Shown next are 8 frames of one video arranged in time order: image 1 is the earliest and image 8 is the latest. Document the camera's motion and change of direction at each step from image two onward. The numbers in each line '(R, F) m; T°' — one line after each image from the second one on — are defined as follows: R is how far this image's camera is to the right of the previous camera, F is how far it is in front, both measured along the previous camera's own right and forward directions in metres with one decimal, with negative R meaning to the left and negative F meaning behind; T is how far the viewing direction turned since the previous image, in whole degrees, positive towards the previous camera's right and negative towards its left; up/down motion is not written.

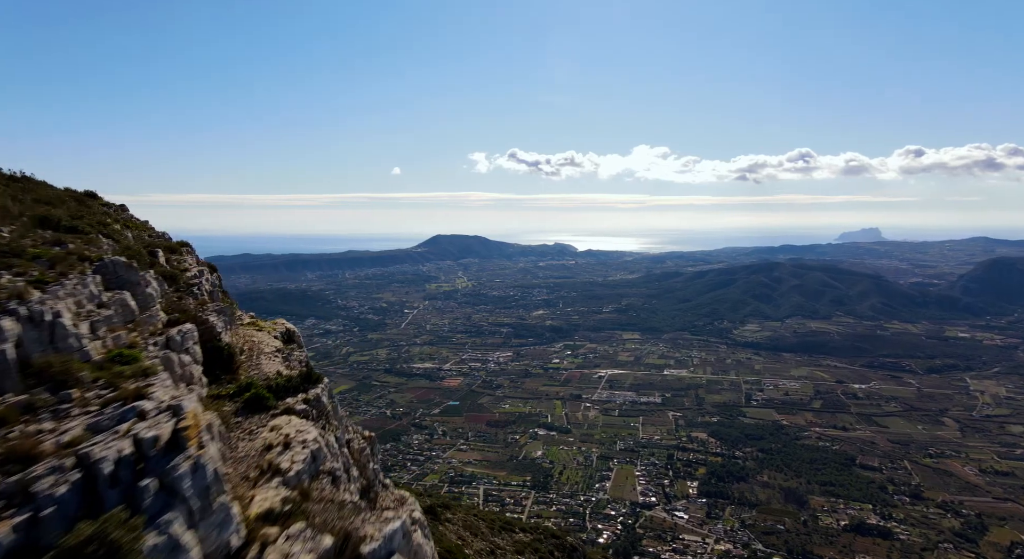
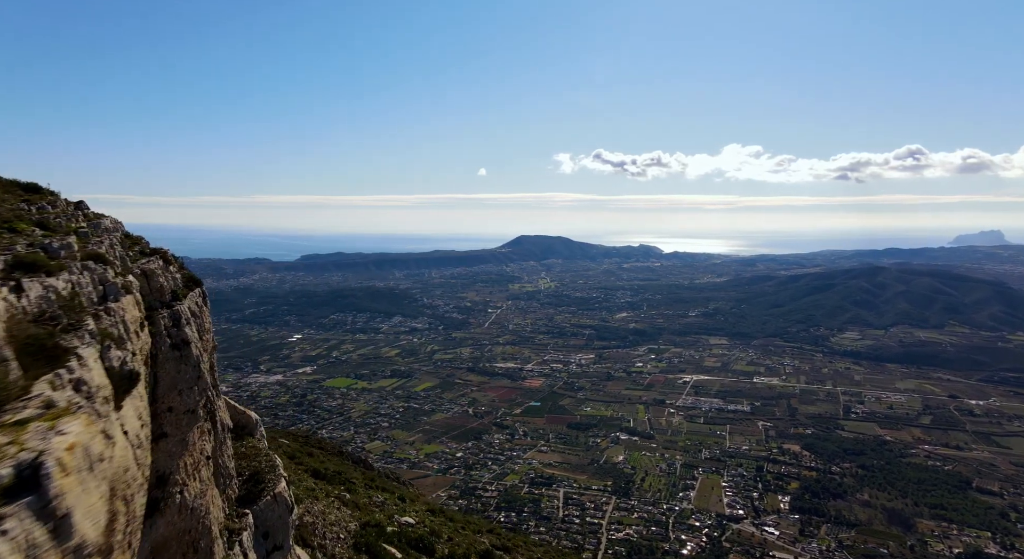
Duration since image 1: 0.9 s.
(0.0, +0.3) m; -7°
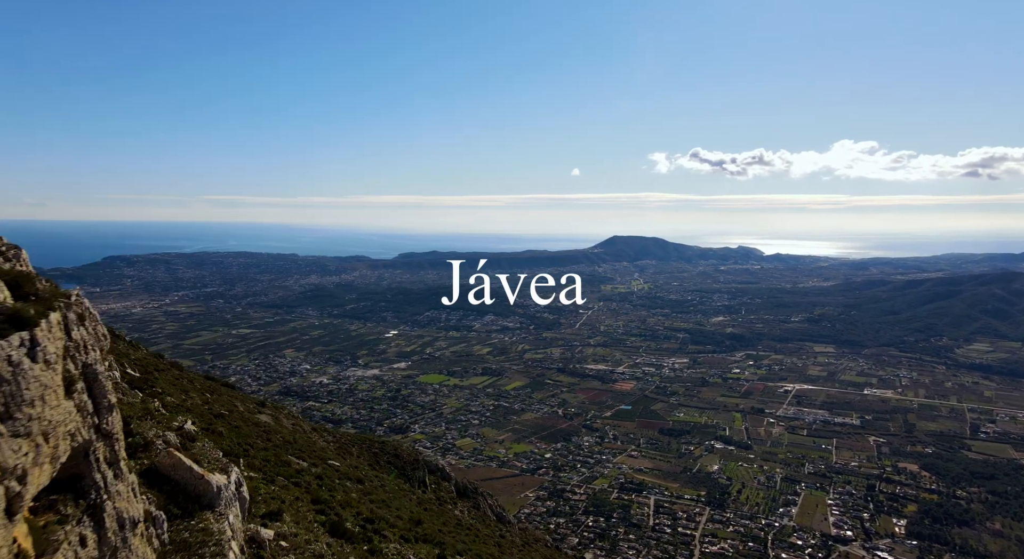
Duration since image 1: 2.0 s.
(0.0, +0.5) m; -8°
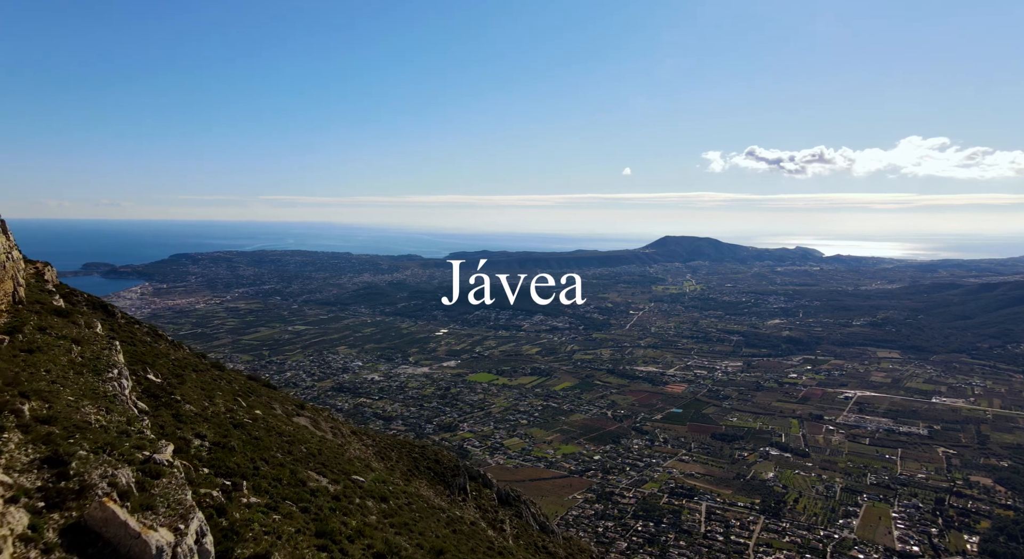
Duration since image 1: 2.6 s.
(0.0, +0.4) m; -4°
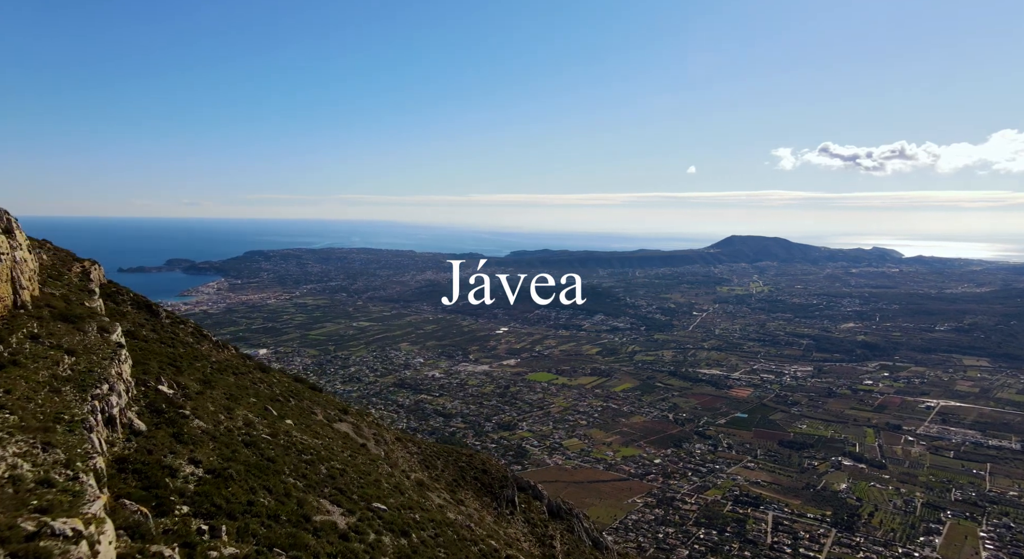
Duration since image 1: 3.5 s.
(+0.1, +0.6) m; -5°
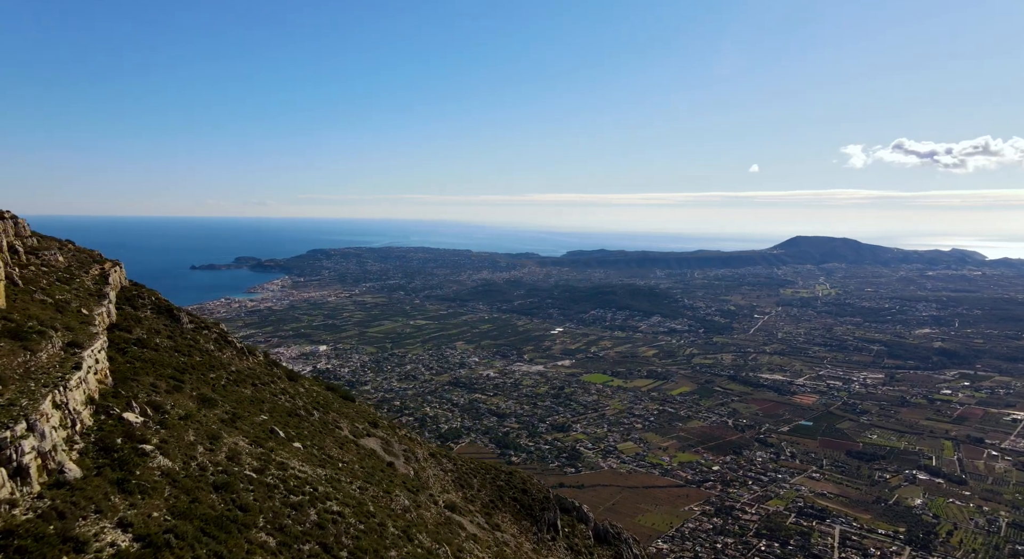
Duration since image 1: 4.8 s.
(+0.1, +0.9) m; -5°
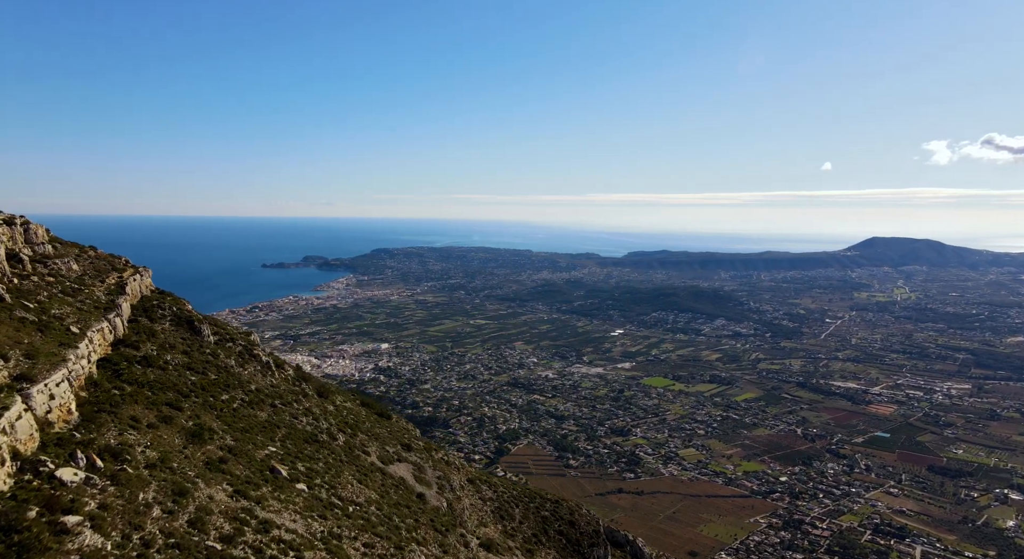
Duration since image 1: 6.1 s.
(+0.1, +1.2) m; -5°
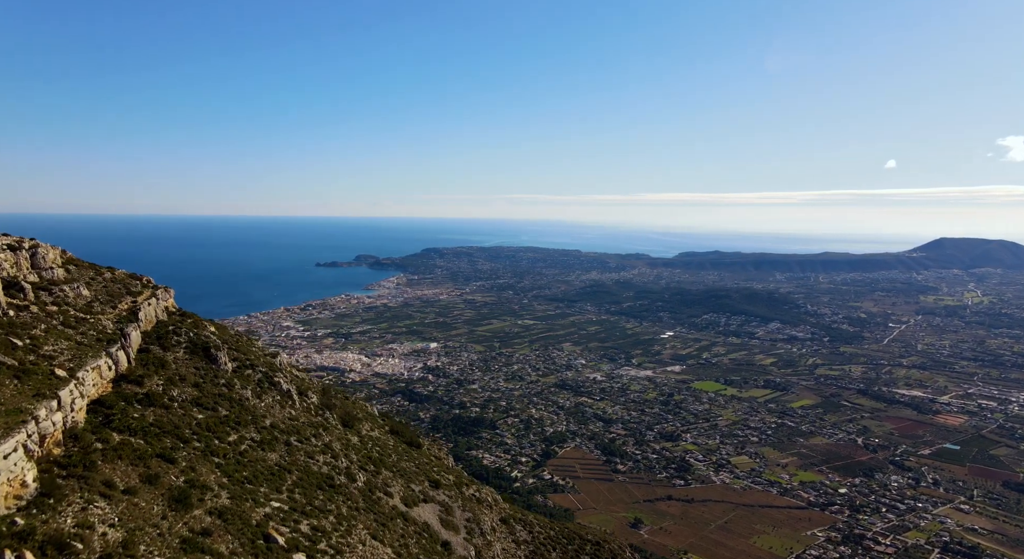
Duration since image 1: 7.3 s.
(+0.2, +1.1) m; -4°
